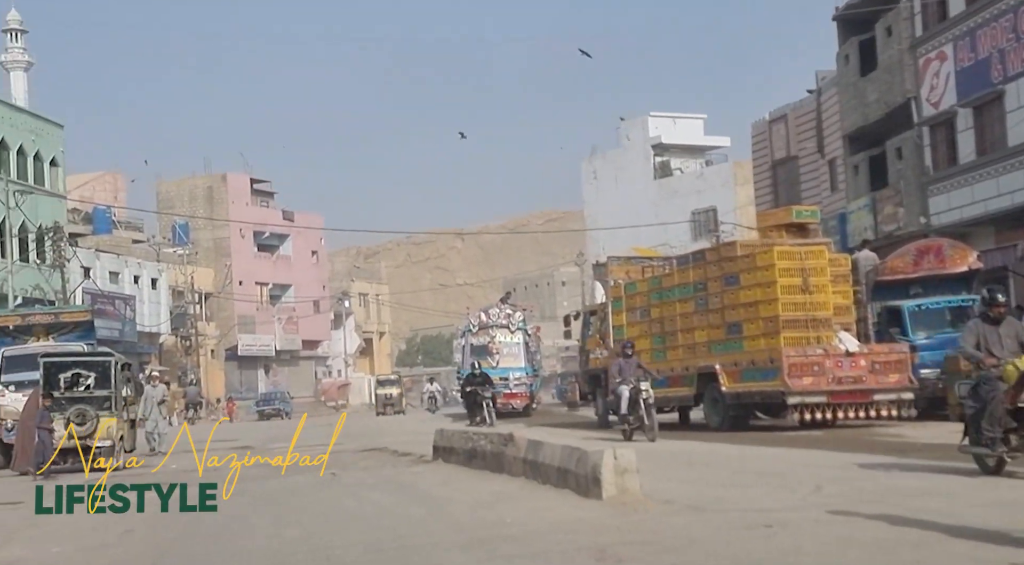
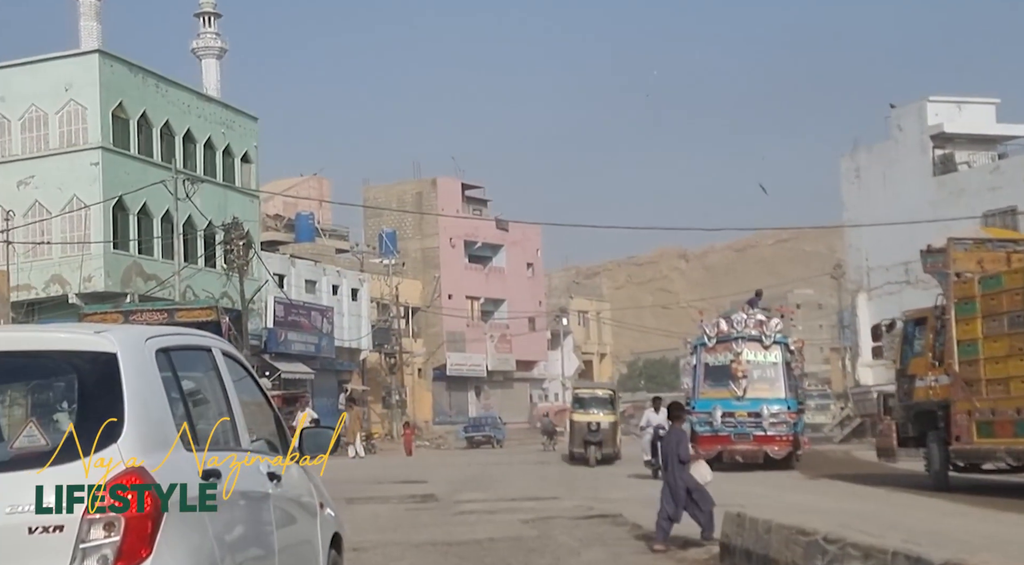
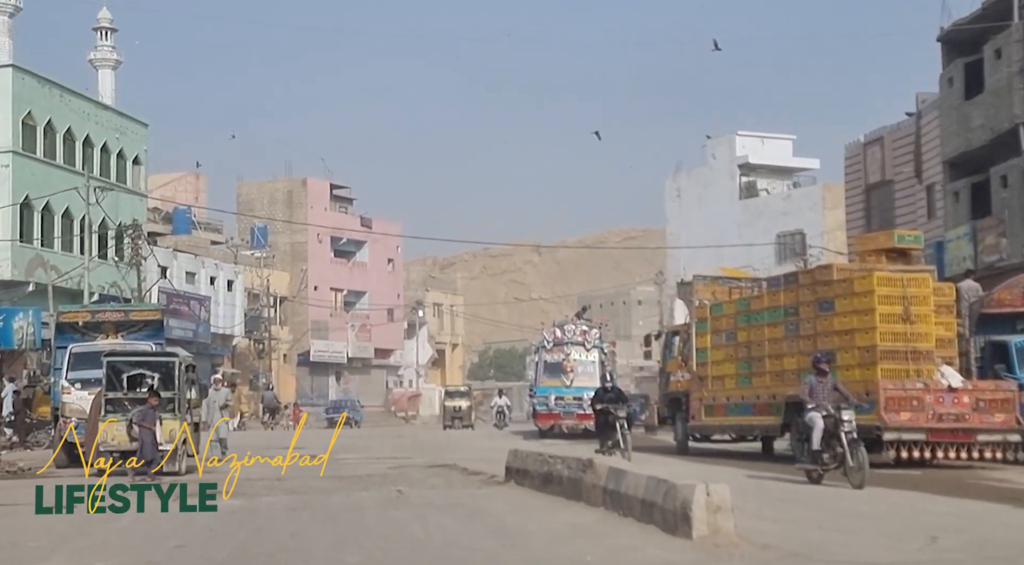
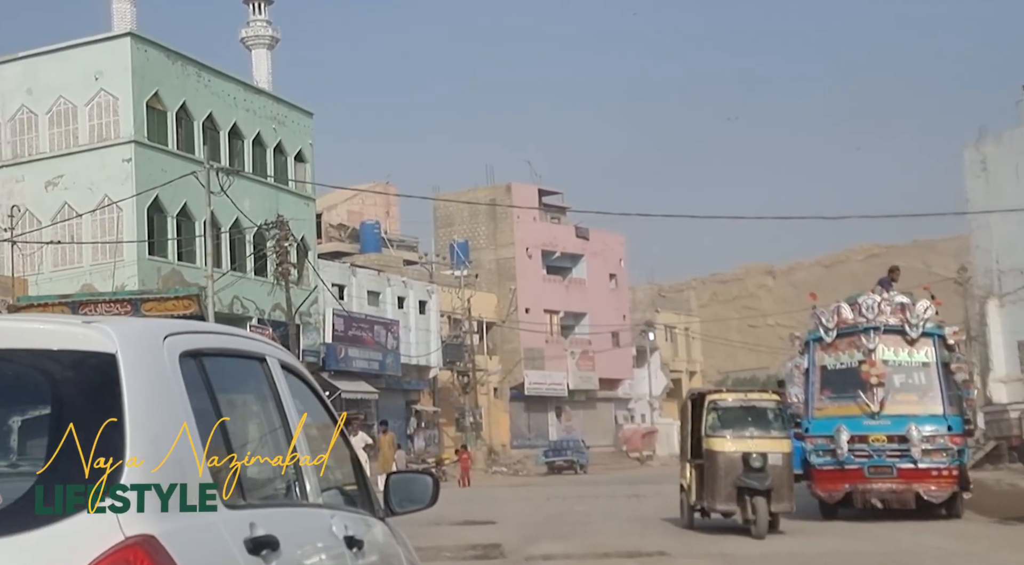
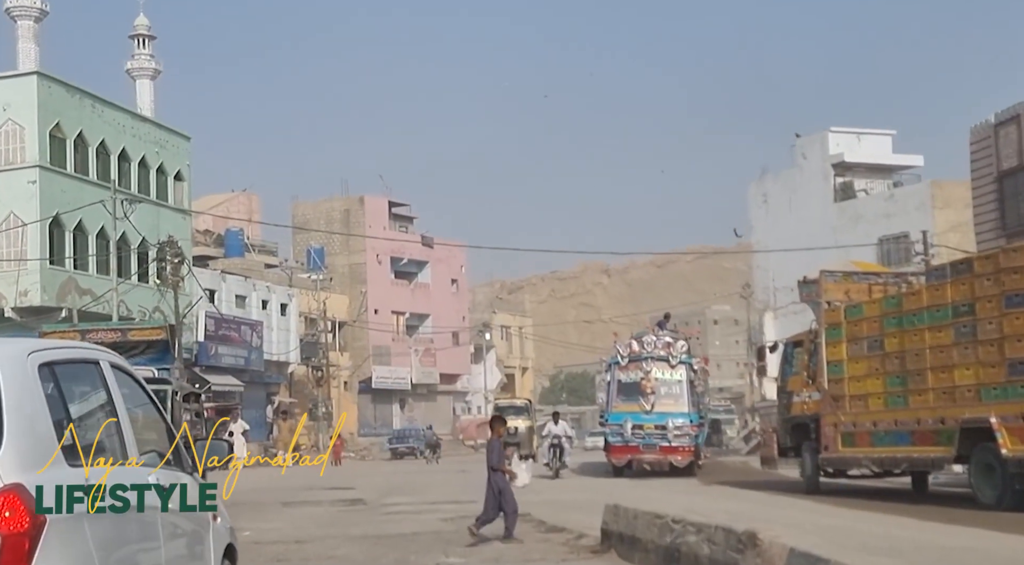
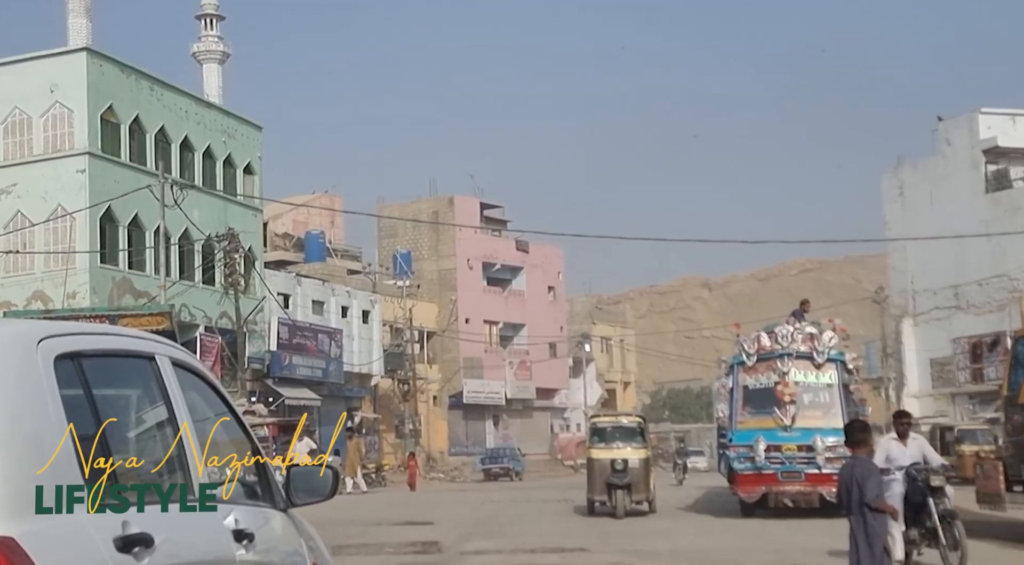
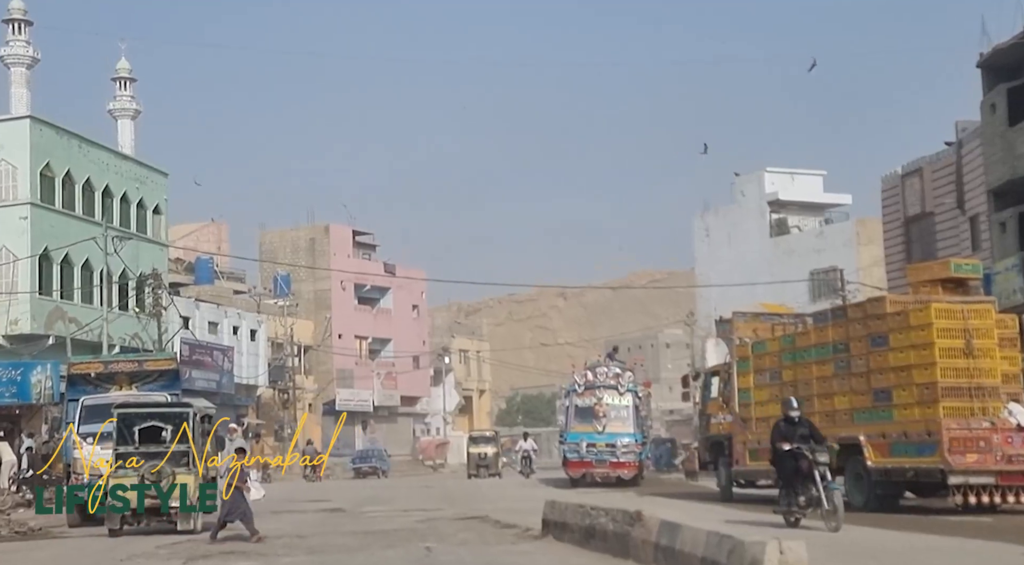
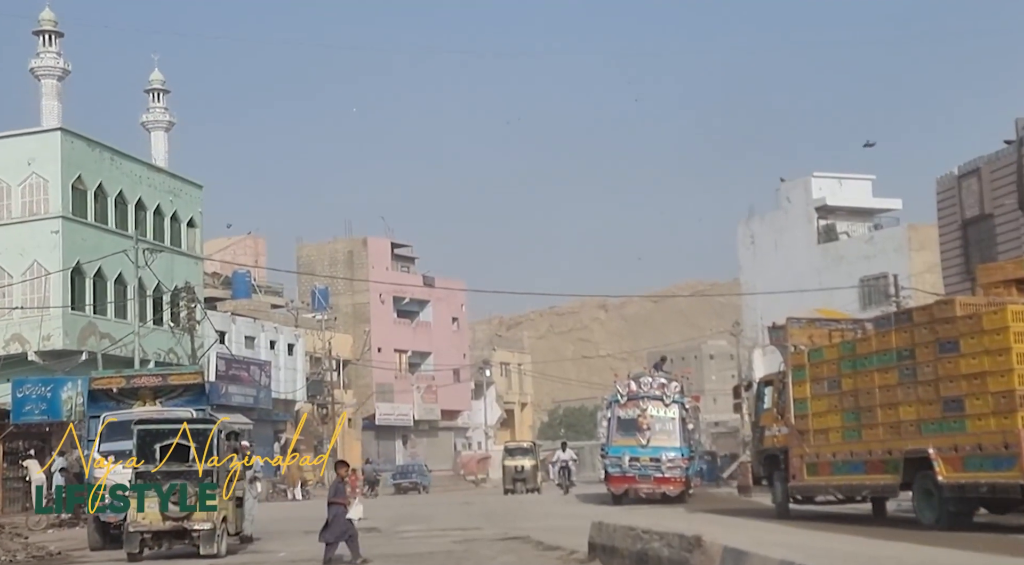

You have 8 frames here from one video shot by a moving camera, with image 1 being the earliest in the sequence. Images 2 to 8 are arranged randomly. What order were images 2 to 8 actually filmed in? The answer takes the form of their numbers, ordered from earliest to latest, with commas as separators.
3, 7, 8, 5, 2, 6, 4
